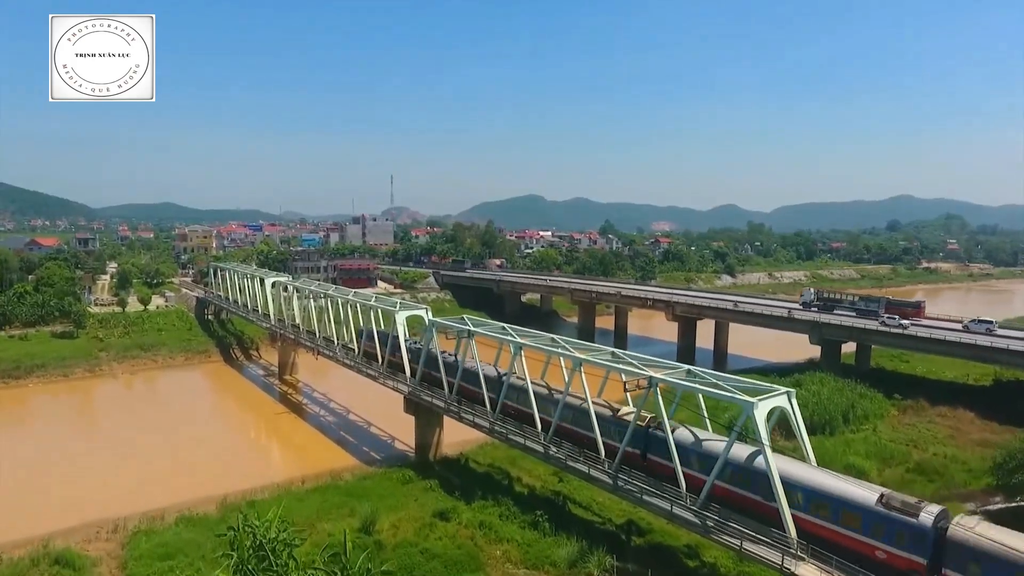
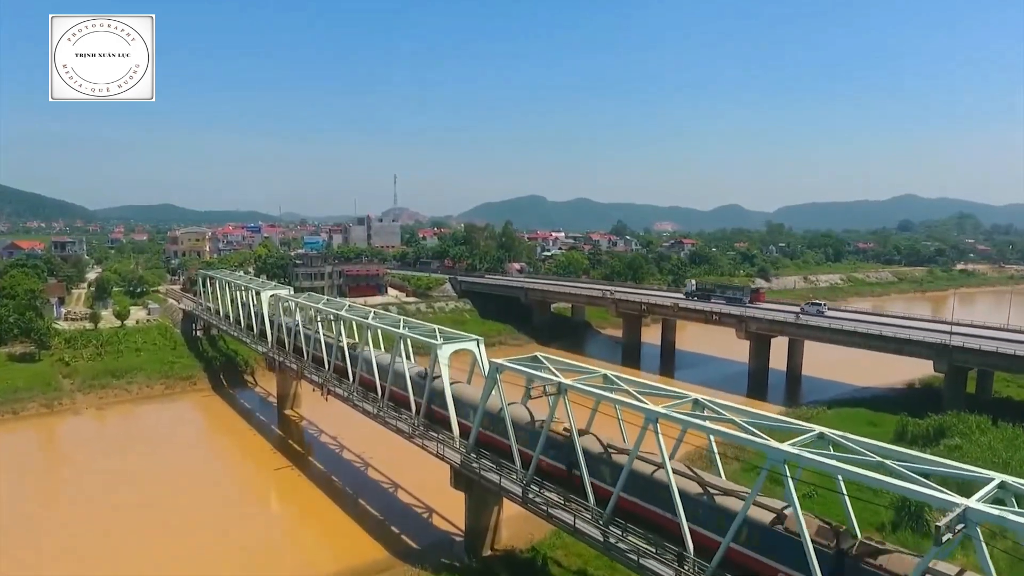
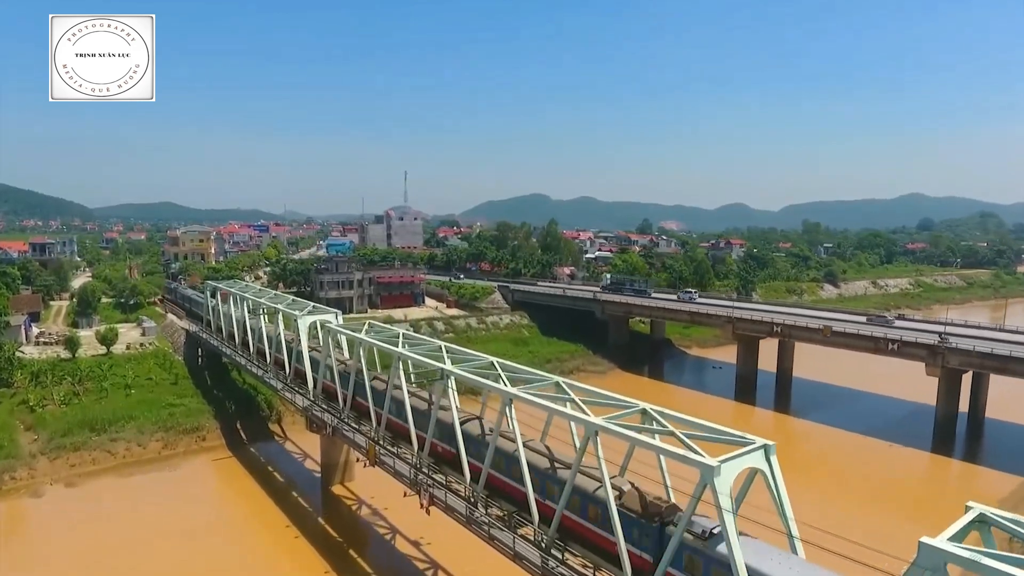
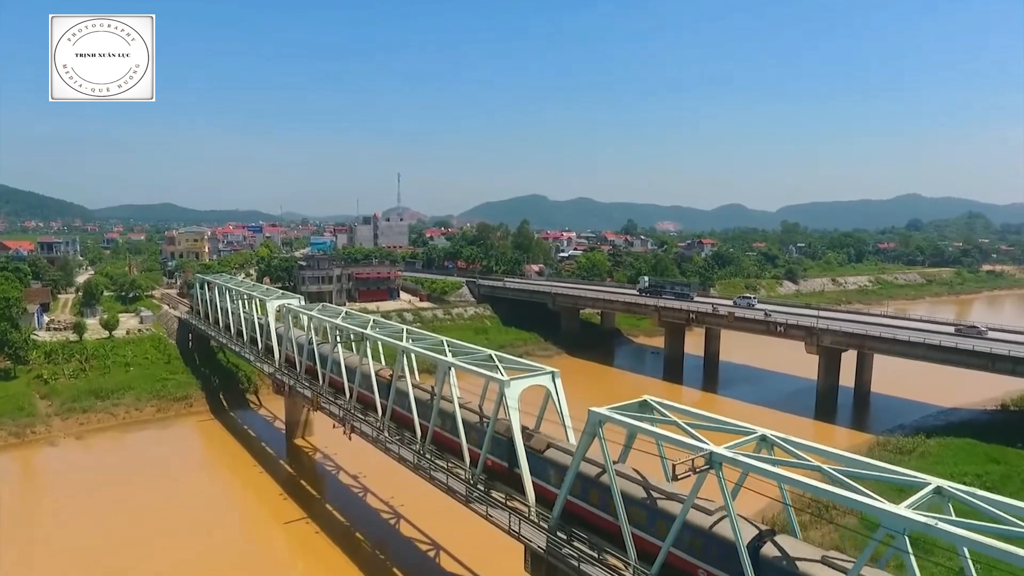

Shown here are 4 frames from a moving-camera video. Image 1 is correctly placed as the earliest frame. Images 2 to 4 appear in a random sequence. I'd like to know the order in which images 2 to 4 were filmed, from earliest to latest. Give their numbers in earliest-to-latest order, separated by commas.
2, 4, 3
